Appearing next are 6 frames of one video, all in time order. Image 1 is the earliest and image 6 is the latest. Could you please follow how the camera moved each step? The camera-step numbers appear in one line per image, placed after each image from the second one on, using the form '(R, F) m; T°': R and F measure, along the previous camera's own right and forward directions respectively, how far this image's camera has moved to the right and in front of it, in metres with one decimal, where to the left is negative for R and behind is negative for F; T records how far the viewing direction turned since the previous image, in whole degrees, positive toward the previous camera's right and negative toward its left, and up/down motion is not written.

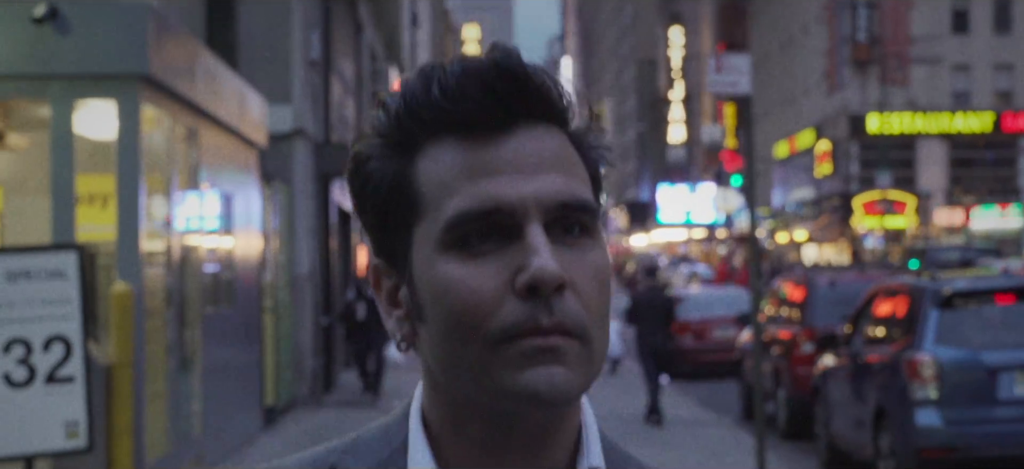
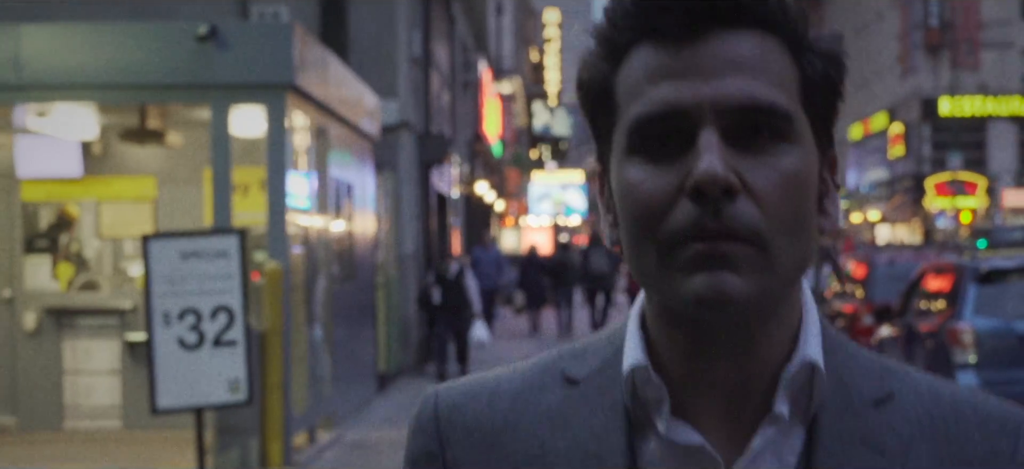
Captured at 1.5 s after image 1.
(-0.1, -1.3) m; -2°
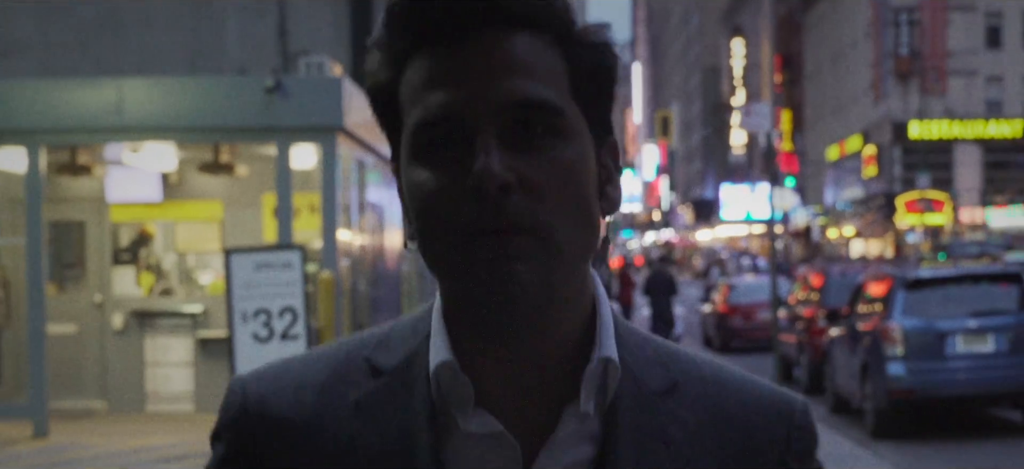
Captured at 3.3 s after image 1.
(-0.1, -2.2) m; 0°
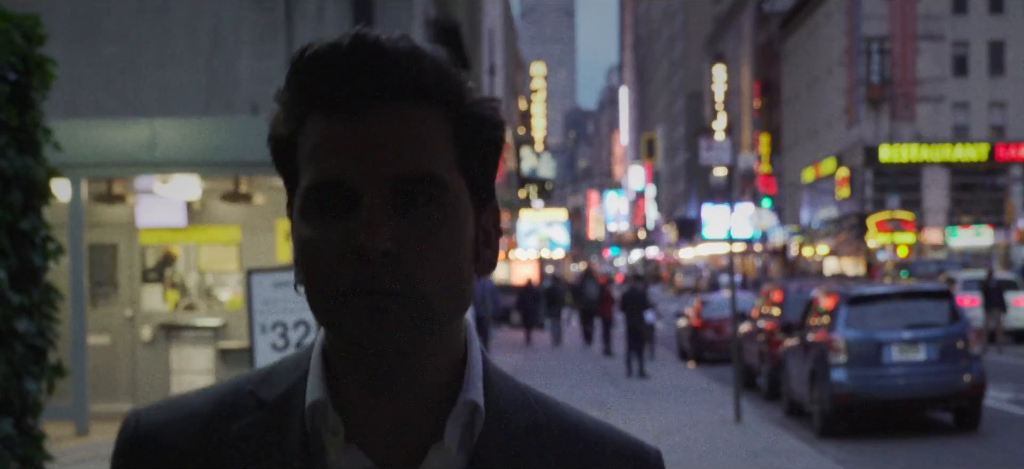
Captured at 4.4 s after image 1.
(0.0, -1.6) m; 0°
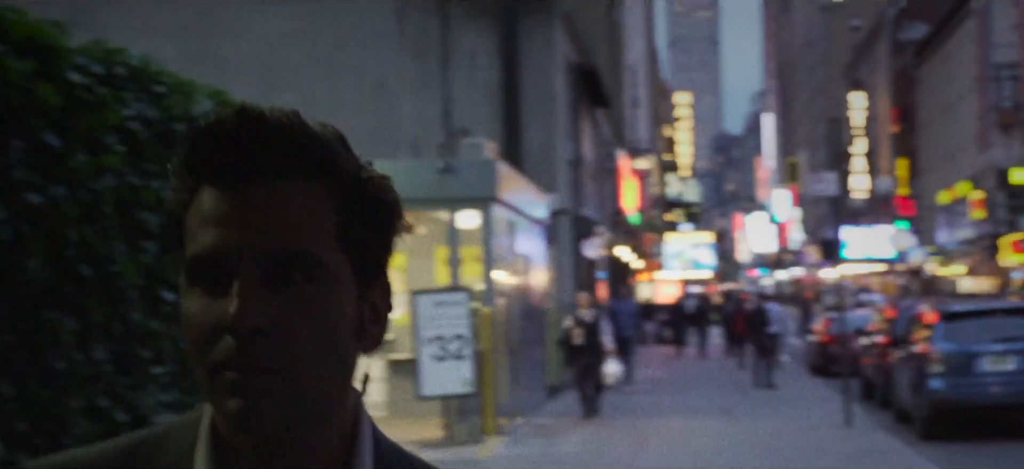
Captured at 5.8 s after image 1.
(+0.2, -1.9) m; -5°
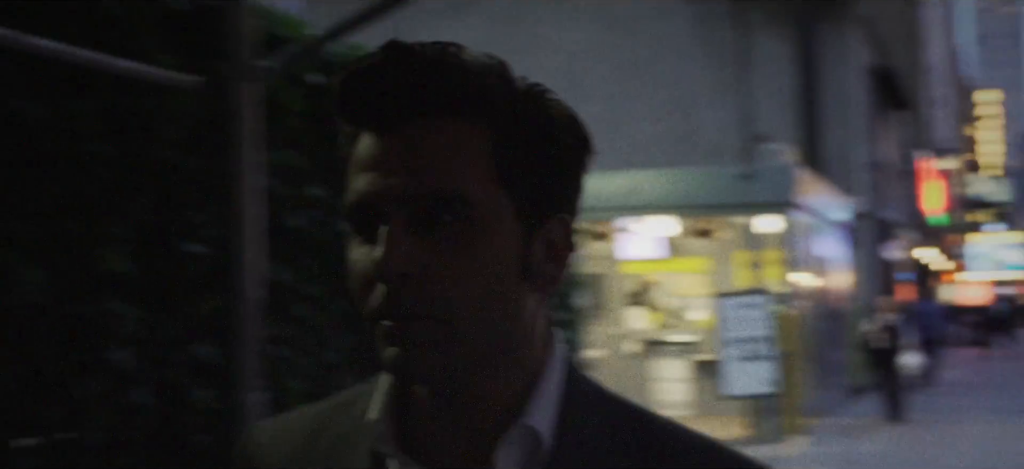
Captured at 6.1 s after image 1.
(+0.1, -0.4) m; -9°
